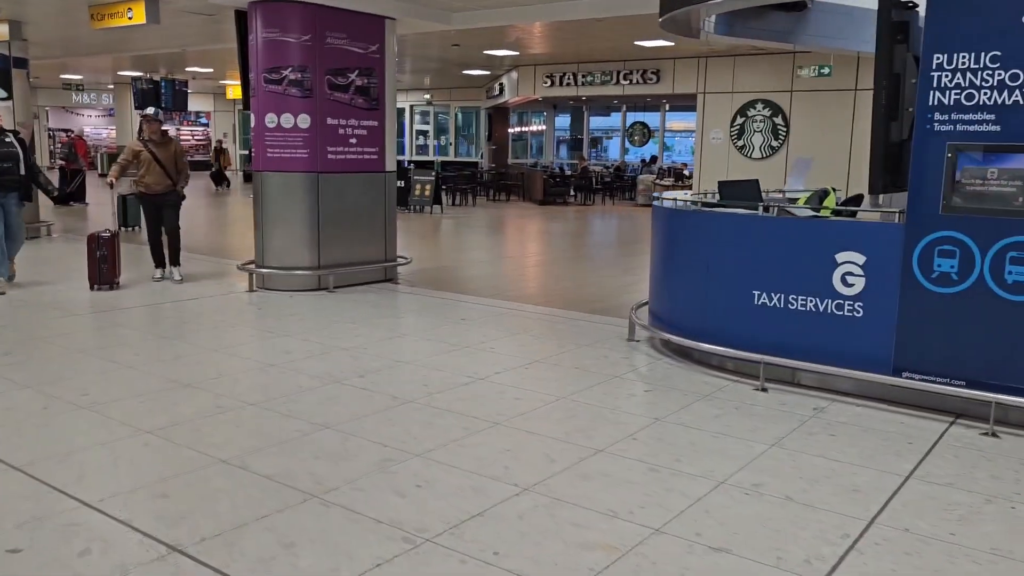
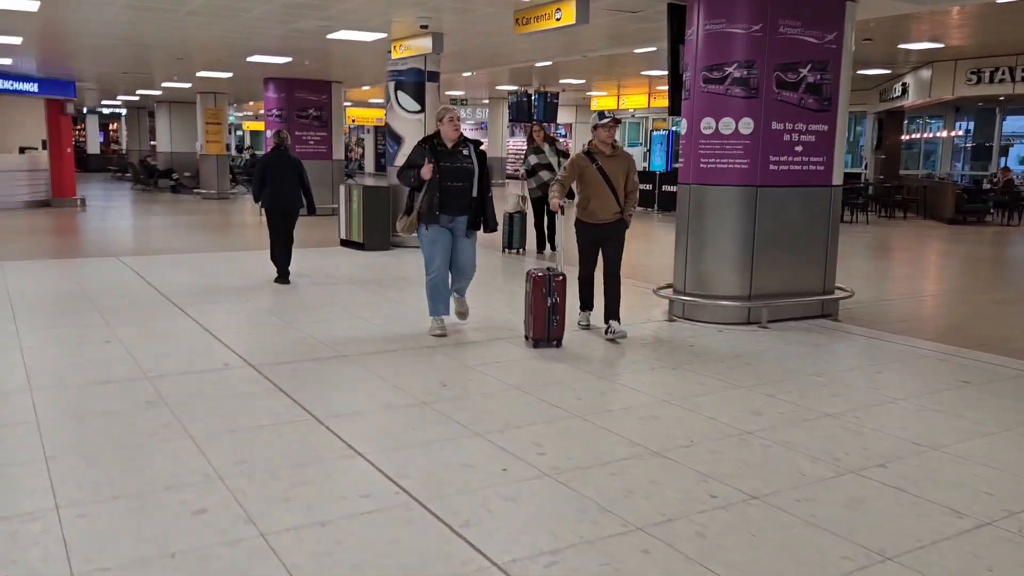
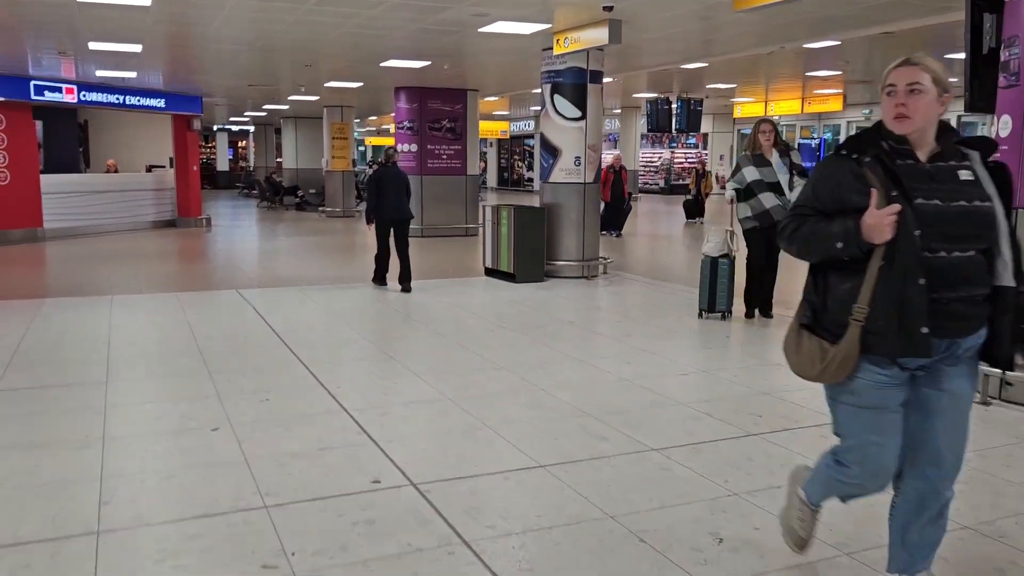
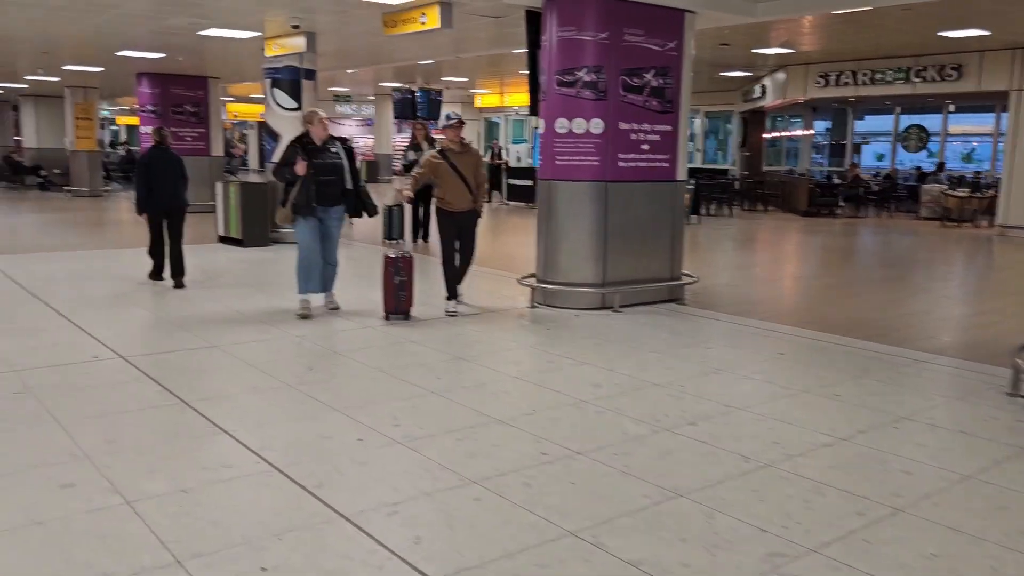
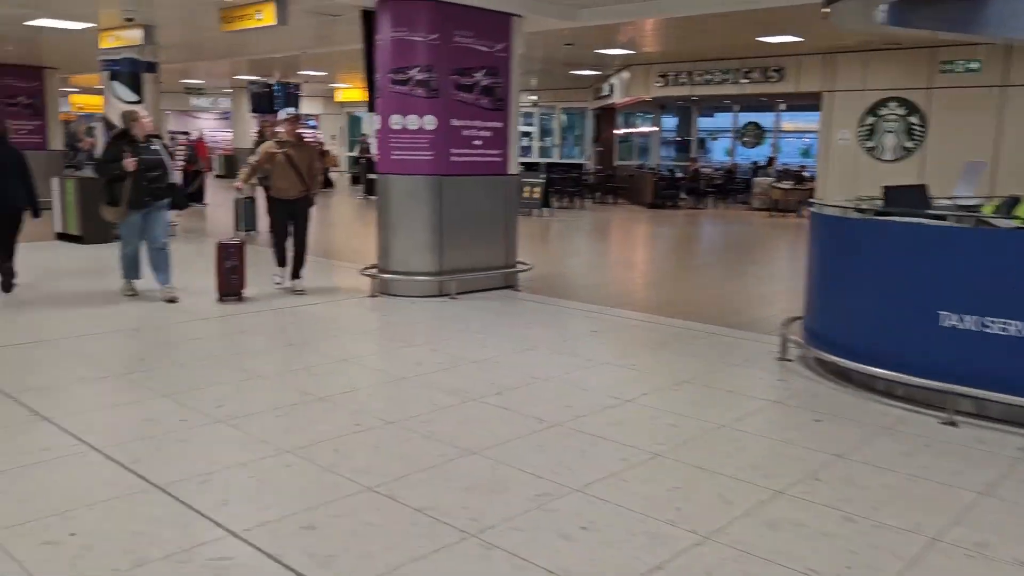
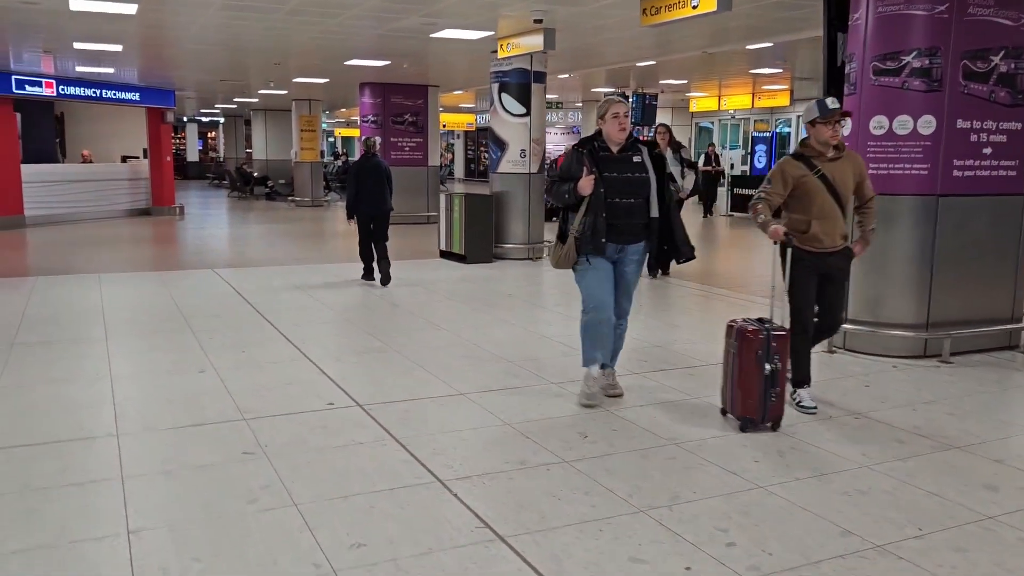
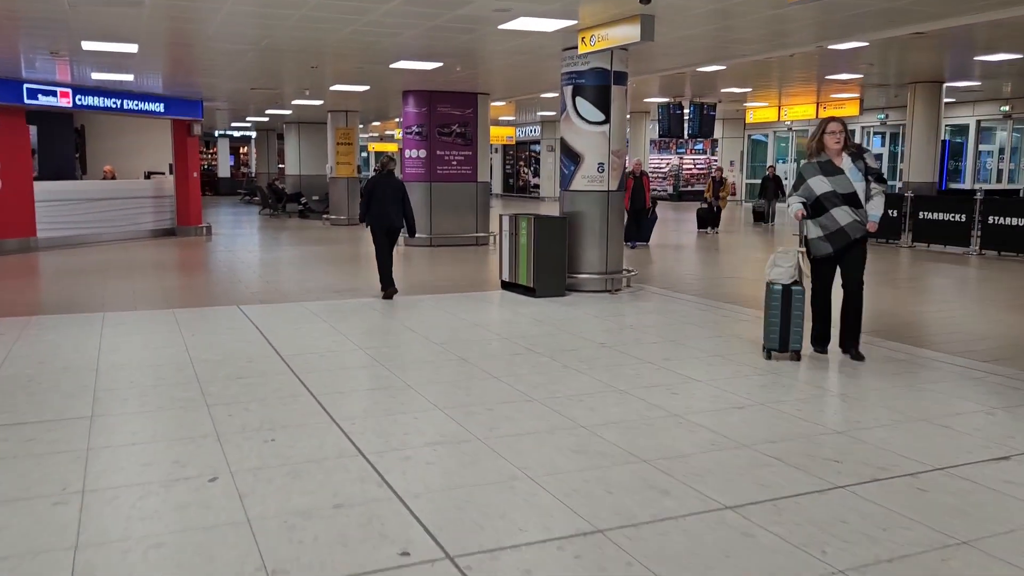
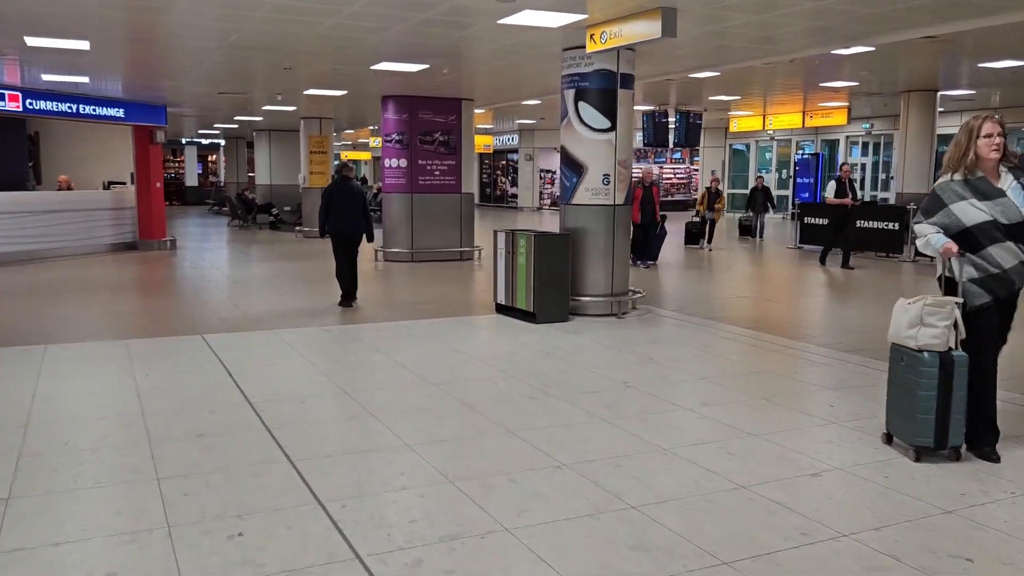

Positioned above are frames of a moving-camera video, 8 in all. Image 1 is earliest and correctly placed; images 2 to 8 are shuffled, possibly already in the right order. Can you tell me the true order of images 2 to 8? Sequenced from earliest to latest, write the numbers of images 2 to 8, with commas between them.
5, 4, 2, 6, 3, 7, 8
